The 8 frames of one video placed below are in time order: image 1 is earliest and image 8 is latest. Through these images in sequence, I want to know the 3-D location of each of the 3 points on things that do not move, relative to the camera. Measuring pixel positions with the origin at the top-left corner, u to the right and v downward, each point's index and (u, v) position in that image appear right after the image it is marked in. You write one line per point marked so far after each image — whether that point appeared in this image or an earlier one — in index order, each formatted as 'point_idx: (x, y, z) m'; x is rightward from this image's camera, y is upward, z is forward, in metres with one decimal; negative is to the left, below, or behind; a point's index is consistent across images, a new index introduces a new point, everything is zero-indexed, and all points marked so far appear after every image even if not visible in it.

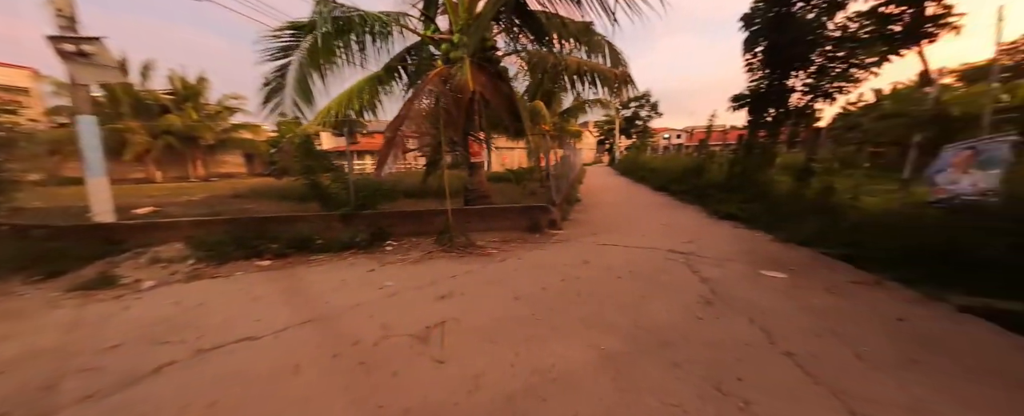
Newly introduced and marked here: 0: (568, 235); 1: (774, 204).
0: (+0.9, -0.5, +5.1) m
1: (+5.3, +0.1, +6.1) m
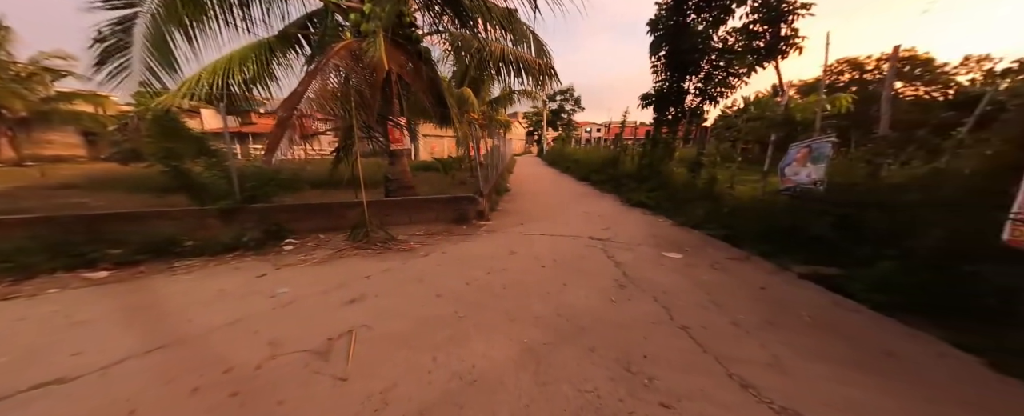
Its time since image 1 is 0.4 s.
0: (-0.3, -0.3, +5.0) m
1: (+3.7, +0.4, +7.0) m
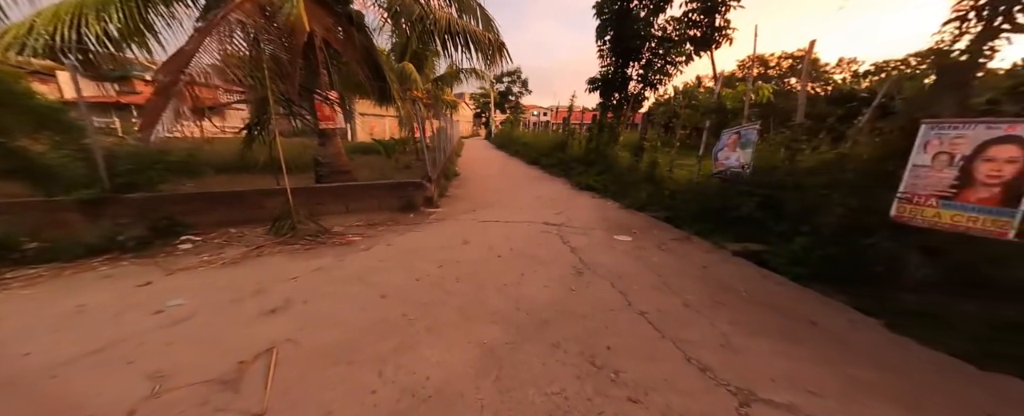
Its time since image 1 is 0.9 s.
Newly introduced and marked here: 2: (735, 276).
0: (-1.1, -0.1, +4.7) m
1: (+2.6, +0.8, +7.3) m
2: (+2.1, -0.6, +2.8) m
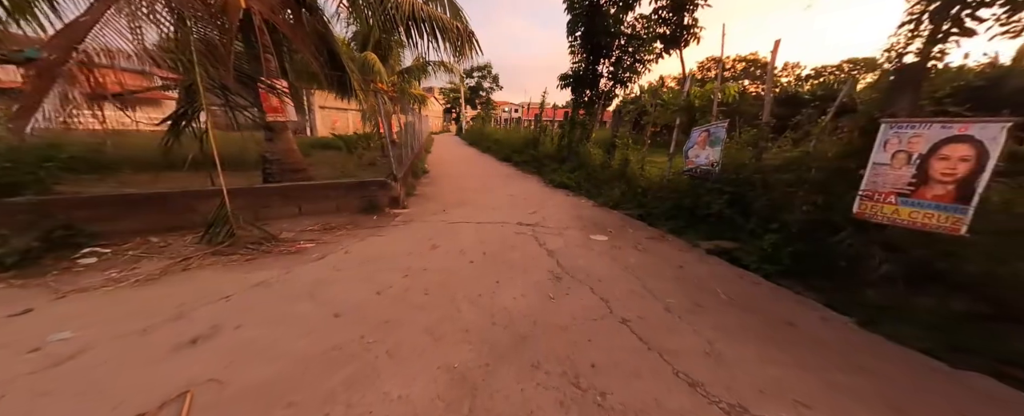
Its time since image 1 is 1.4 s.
0: (-1.5, -0.1, +4.4) m
1: (+1.9, +0.8, +7.2) m
2: (+1.8, -0.6, +2.7) m
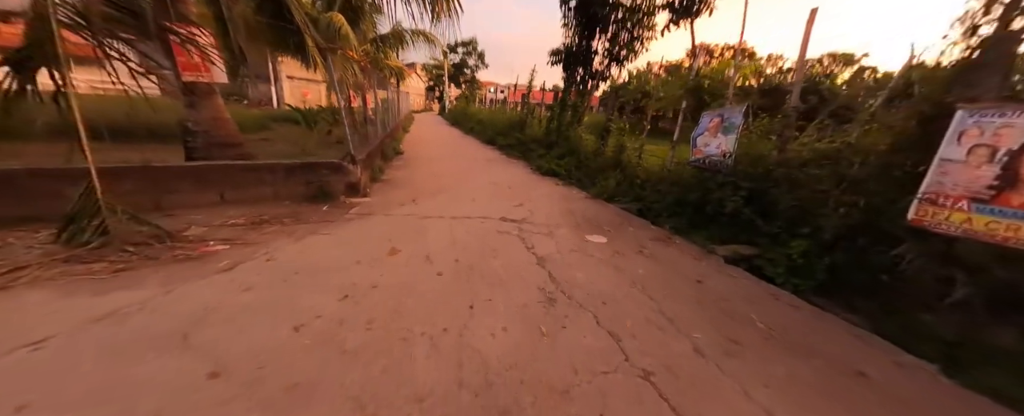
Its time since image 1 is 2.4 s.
0: (-1.7, +0.1, +3.7) m
1: (+1.5, +1.1, +6.6) m
2: (+1.7, -0.6, +2.2) m
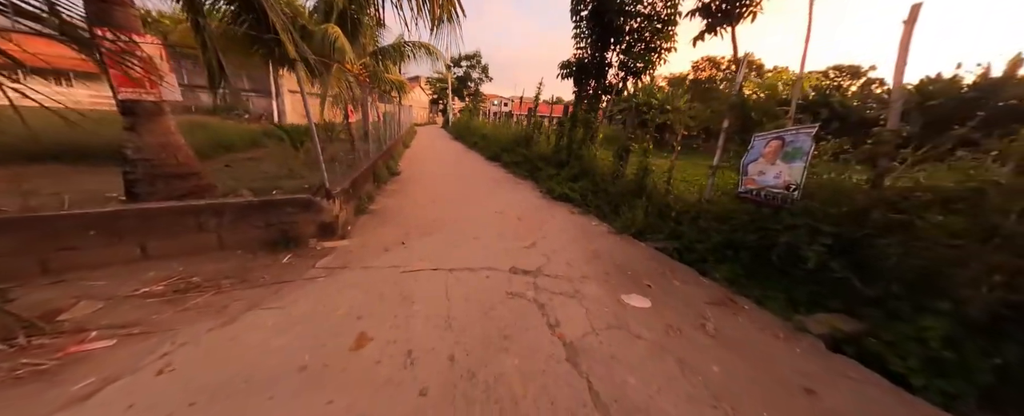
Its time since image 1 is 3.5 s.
0: (-1.6, -0.4, +2.9) m
1: (+1.7, +0.5, +5.9) m
2: (+1.8, -1.0, +1.4) m
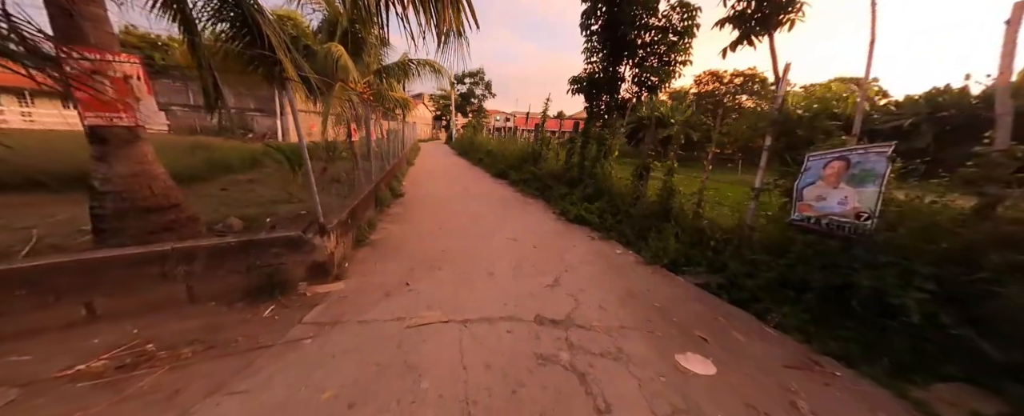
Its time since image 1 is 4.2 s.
0: (-1.4, -0.7, +2.5) m
1: (+1.9, +0.1, +5.5) m
2: (+2.0, -1.2, +0.9) m
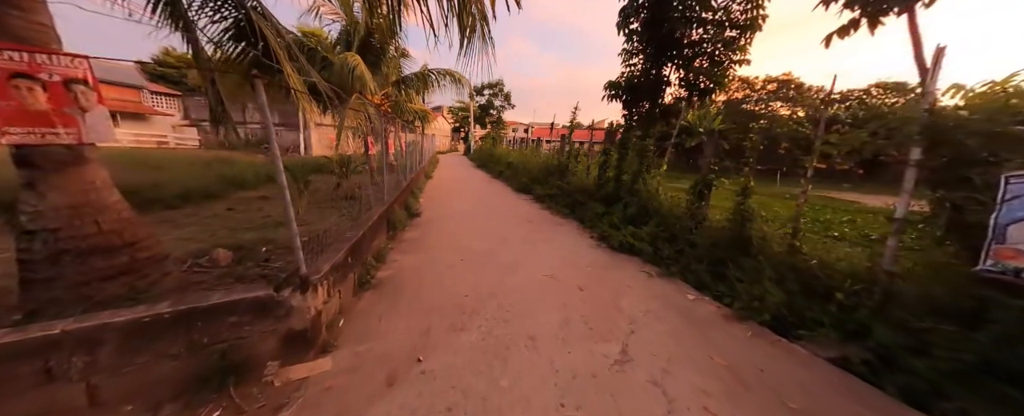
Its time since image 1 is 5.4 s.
0: (-1.0, -1.0, +1.7) m
1: (+2.4, -0.3, +4.6) m
2: (+2.2, -1.5, 0.0) m
